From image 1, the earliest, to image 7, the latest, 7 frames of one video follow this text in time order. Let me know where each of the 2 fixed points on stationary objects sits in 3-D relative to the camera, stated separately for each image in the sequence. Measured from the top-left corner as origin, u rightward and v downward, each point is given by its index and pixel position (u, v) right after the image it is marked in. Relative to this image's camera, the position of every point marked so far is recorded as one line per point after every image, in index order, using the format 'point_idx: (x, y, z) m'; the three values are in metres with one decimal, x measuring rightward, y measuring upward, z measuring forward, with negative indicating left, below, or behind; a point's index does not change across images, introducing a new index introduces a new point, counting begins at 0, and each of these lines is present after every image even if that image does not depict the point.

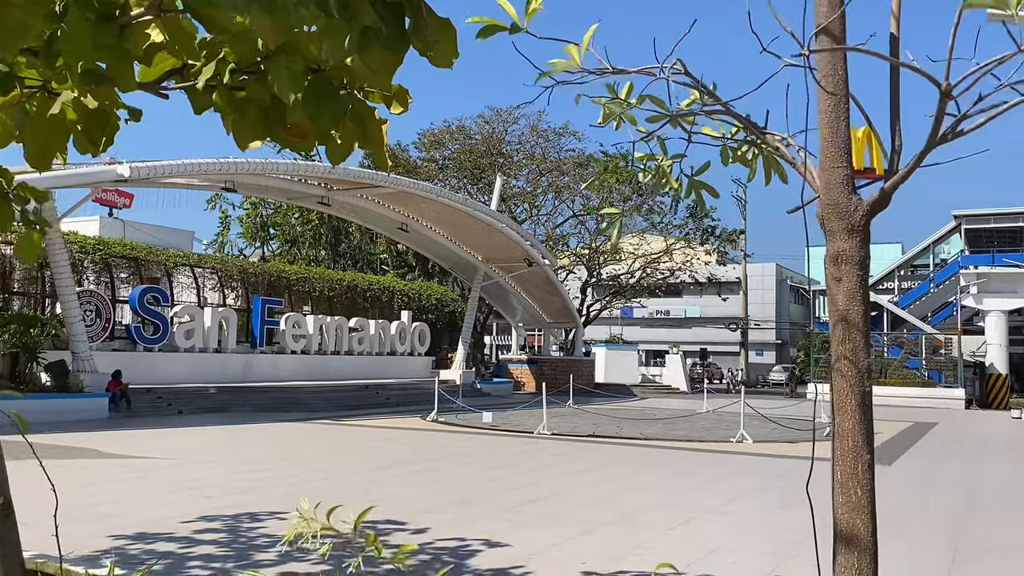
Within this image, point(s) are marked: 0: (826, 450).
0: (+5.6, -2.9, +15.5) m
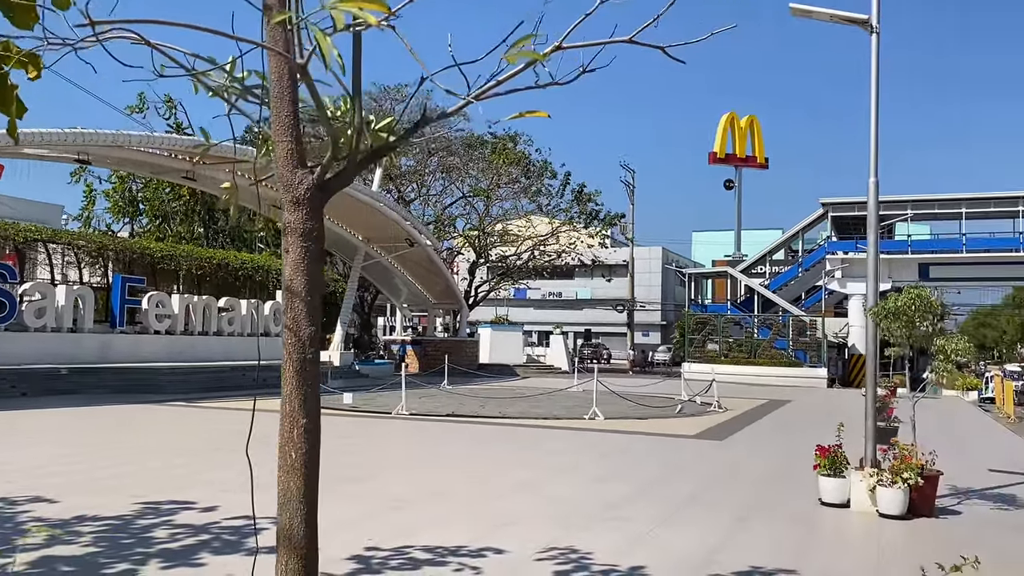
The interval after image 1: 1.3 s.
0: (+2.9, -2.5, +16.1) m
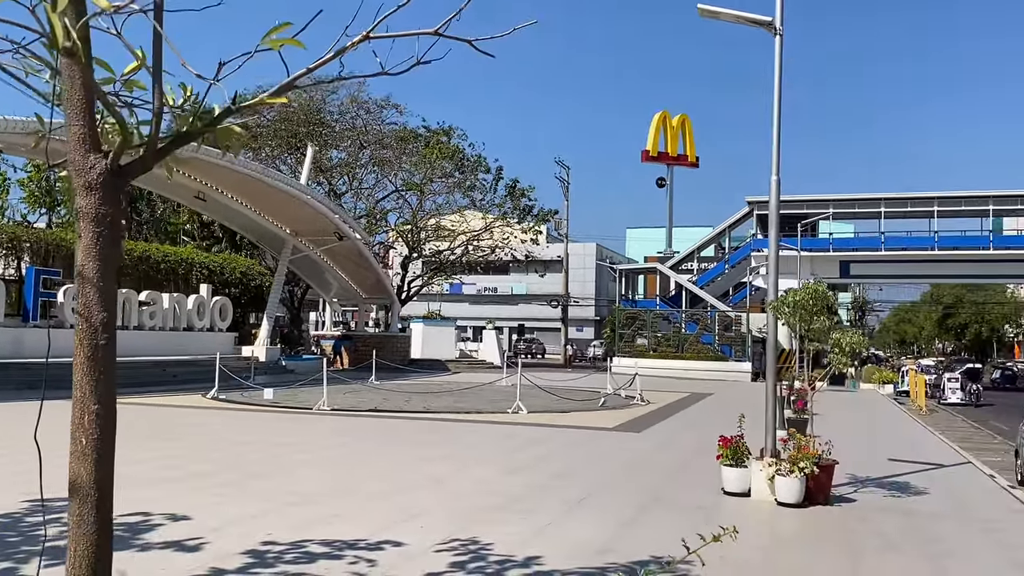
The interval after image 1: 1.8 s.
0: (+1.5, -2.4, +16.3) m
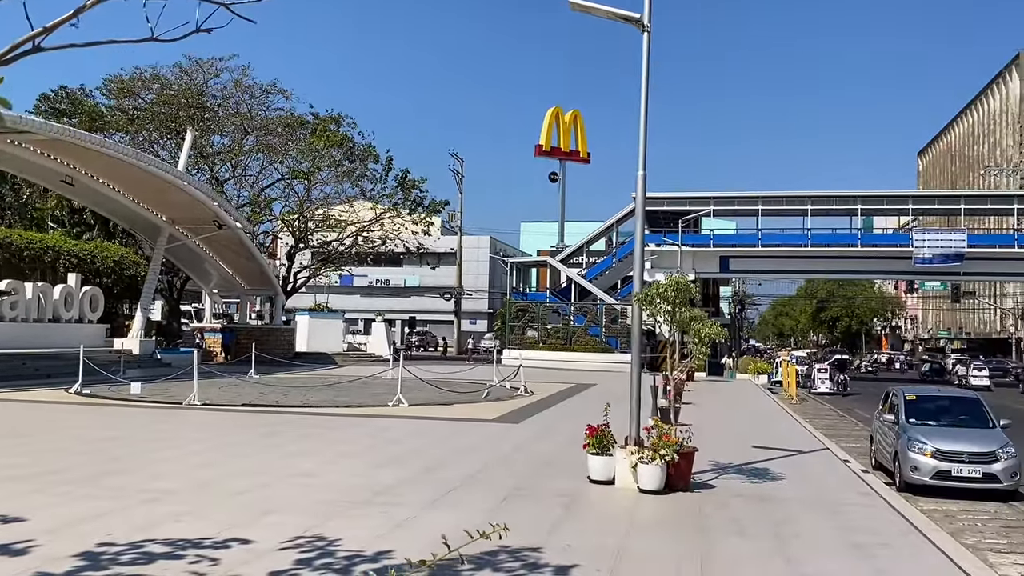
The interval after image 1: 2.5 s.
0: (-0.8, -2.3, +16.3) m
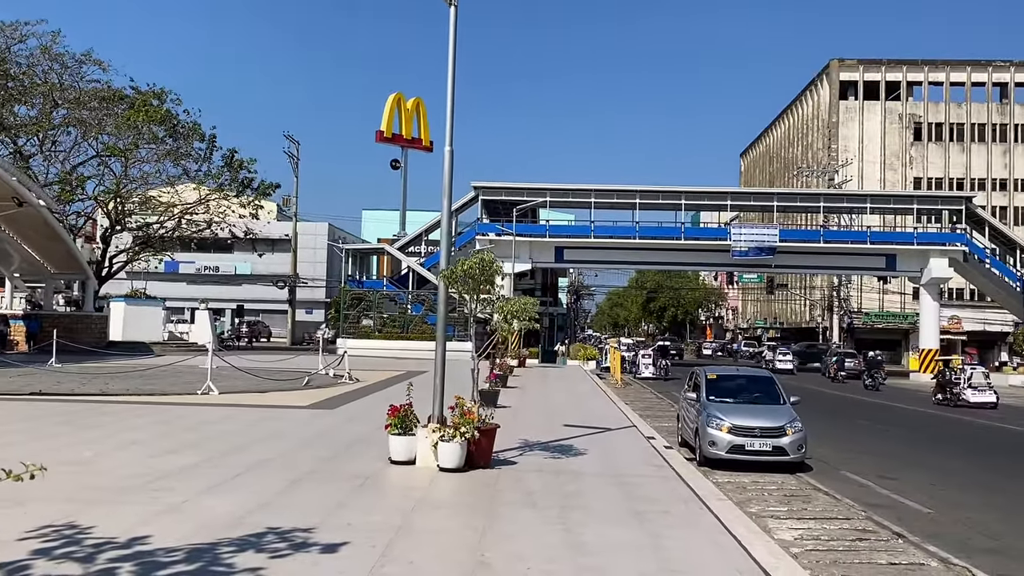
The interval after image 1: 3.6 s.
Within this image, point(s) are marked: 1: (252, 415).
0: (-4.0, -2.0, +15.7) m
1: (-3.9, -1.9, +13.1) m
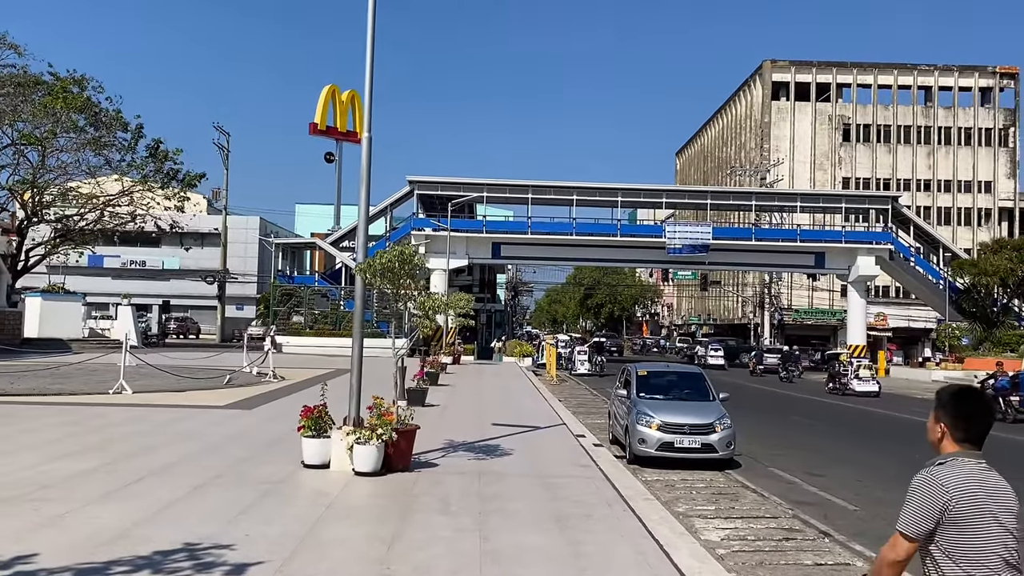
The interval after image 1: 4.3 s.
0: (-5.3, -1.9, +15.0) m
1: (-4.9, -1.8, +12.4) m
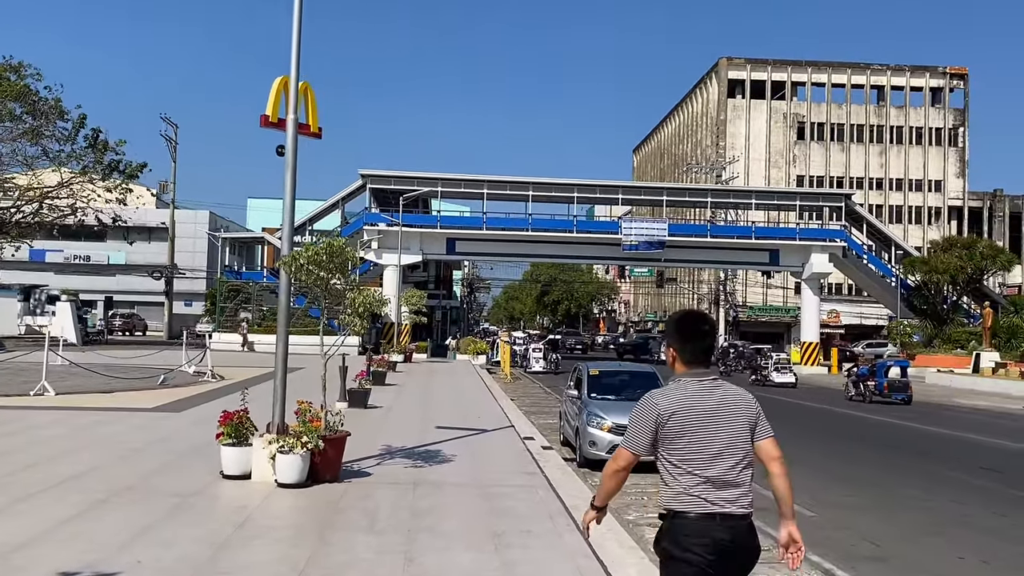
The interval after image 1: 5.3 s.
0: (-6.1, -1.8, +14.2) m
1: (-5.7, -1.7, +11.6) m
